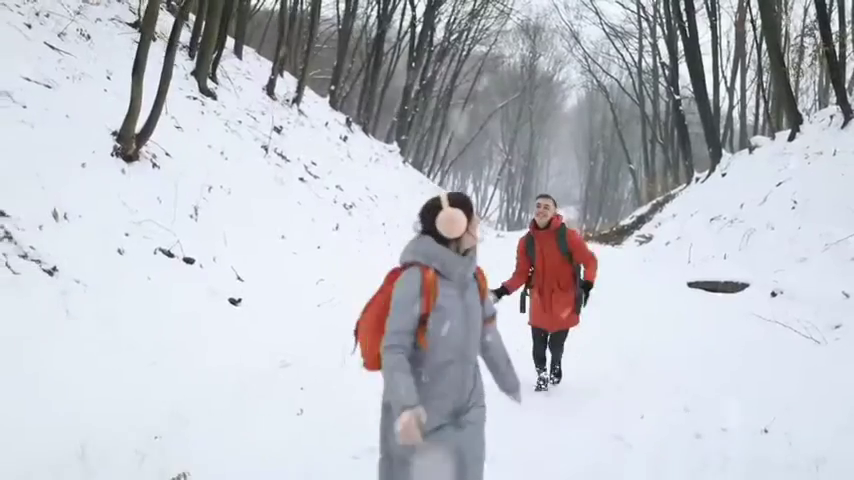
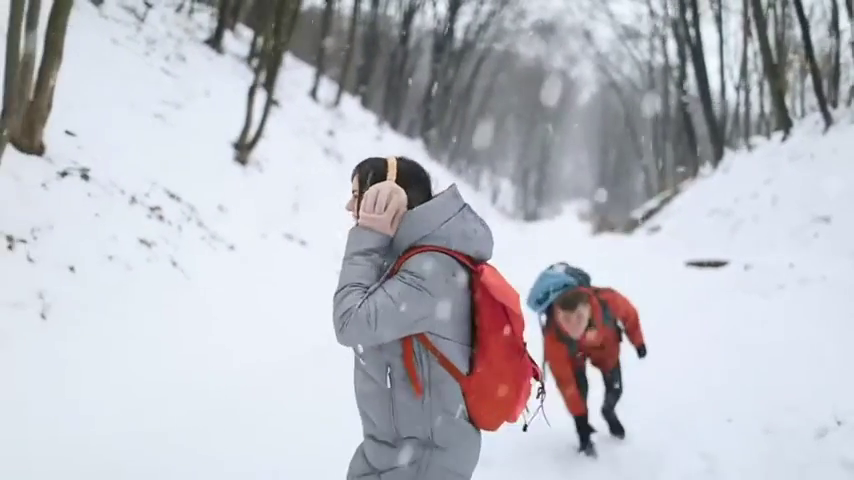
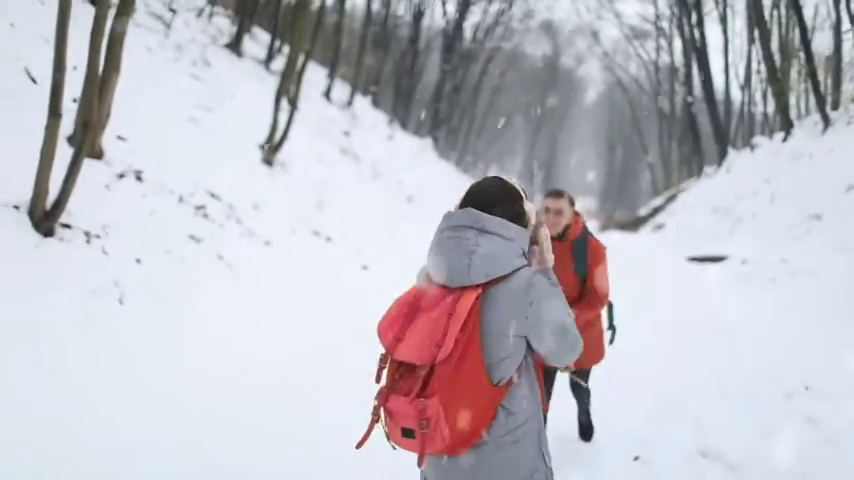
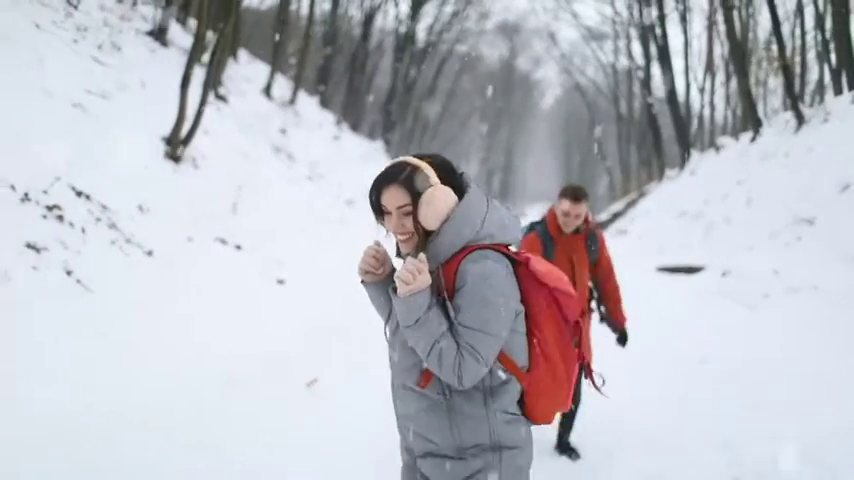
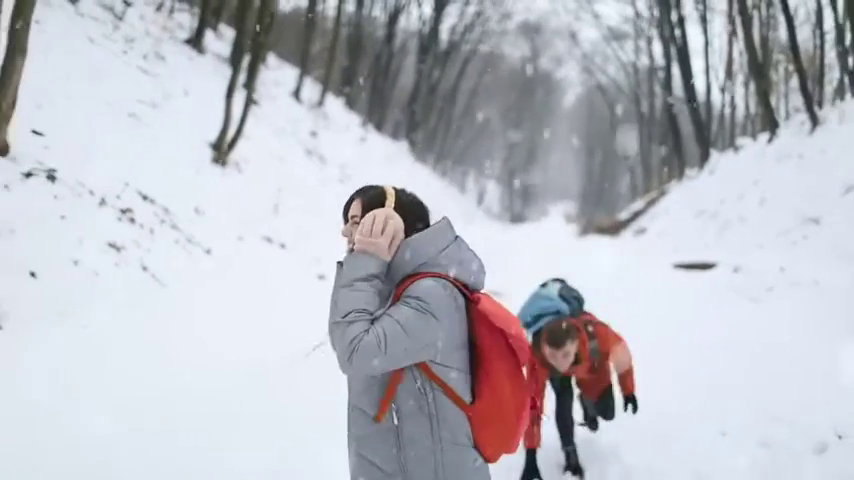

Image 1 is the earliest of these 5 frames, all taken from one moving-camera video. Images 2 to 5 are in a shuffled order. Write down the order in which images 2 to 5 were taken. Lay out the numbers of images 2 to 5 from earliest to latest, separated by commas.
4, 5, 2, 3
